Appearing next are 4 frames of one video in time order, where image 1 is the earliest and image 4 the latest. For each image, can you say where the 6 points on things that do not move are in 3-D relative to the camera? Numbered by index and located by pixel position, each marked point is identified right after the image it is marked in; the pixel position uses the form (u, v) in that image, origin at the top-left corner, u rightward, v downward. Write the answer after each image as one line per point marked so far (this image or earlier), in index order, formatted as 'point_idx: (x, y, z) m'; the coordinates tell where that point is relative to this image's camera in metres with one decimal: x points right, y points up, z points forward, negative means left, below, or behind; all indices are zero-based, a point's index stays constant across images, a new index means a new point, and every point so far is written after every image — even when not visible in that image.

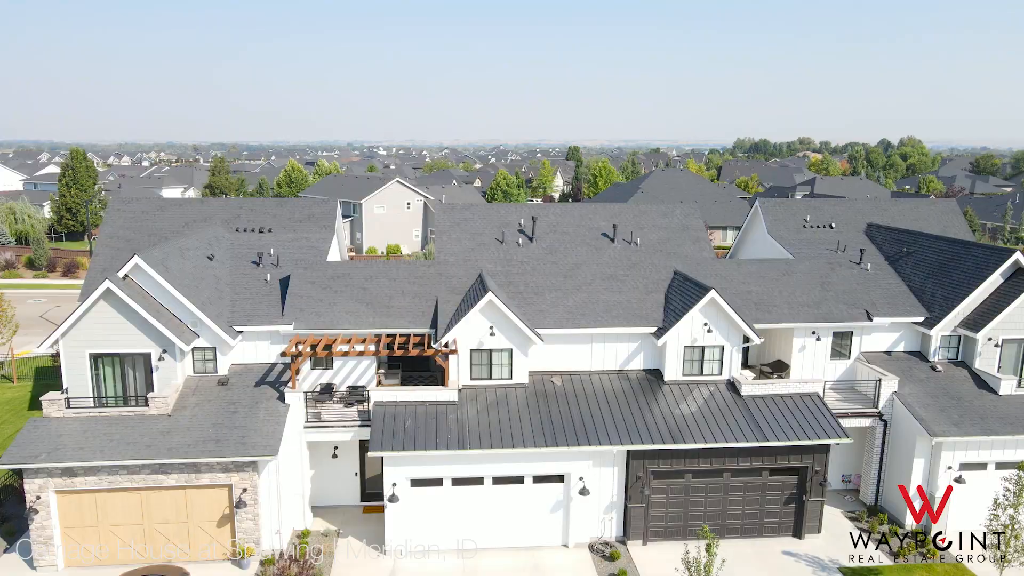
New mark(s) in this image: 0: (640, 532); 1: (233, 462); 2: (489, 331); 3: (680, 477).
0: (+3.4, -6.4, +19.3) m
1: (-6.6, -4.1, +17.5) m
2: (-0.6, -1.2, +19.8) m
3: (+4.4, -4.9, +19.3) m
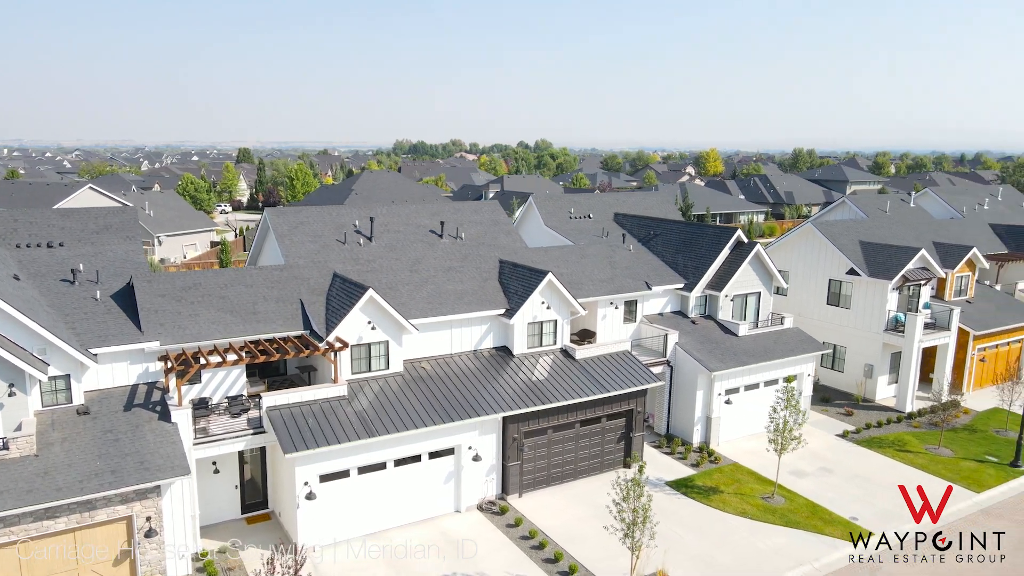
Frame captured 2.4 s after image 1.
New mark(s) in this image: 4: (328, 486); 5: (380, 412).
0: (+0.2, -5.9, +22.1) m
1: (-8.3, -4.4, +16.3) m
2: (-4.1, -1.1, +20.9) m
3: (+1.0, -4.4, +22.6) m
4: (-4.7, -5.1, +18.9) m
5: (-3.6, -3.4, +20.0) m
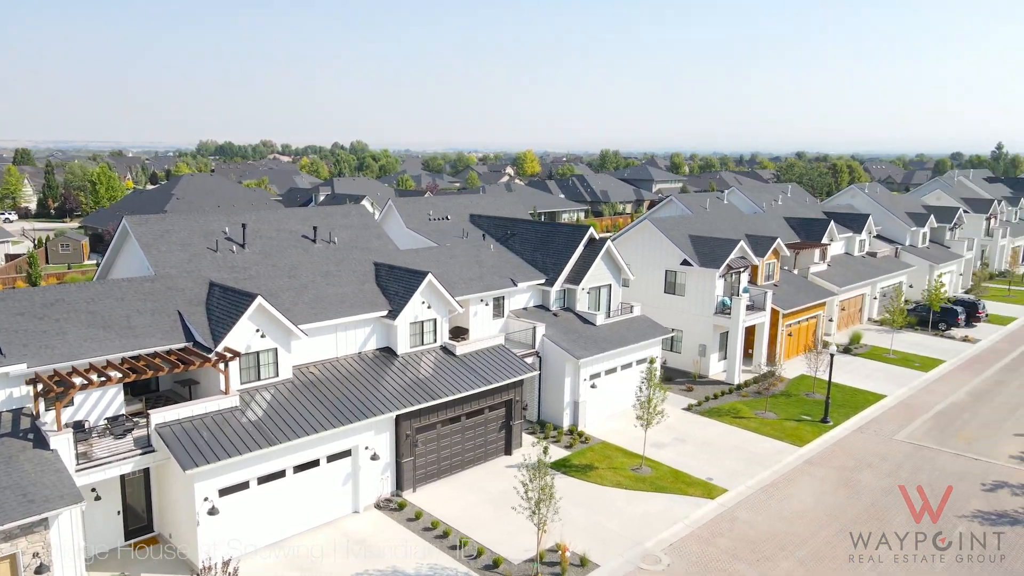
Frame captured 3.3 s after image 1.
0: (-3.1, -6.0, +22.8) m
1: (-10.0, -4.8, +15.1) m
2: (-7.1, -1.3, +20.5) m
3: (-2.5, -4.4, +23.4) m
4: (-7.1, -5.3, +18.5) m
5: (-6.3, -3.5, +19.8) m
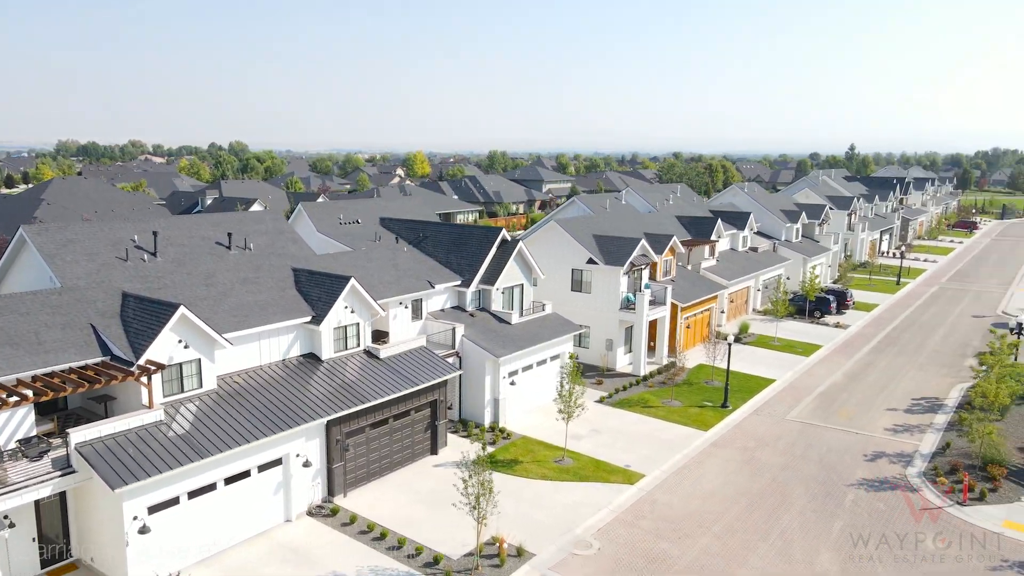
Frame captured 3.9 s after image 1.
0: (-5.2, -6.1, +22.7) m
1: (-10.9, -5.1, +14.1) m
2: (-9.0, -1.5, +19.9) m
3: (-4.7, -4.6, +23.4) m
4: (-8.6, -5.6, +17.9) m
5: (-8.1, -3.8, +19.3) m
